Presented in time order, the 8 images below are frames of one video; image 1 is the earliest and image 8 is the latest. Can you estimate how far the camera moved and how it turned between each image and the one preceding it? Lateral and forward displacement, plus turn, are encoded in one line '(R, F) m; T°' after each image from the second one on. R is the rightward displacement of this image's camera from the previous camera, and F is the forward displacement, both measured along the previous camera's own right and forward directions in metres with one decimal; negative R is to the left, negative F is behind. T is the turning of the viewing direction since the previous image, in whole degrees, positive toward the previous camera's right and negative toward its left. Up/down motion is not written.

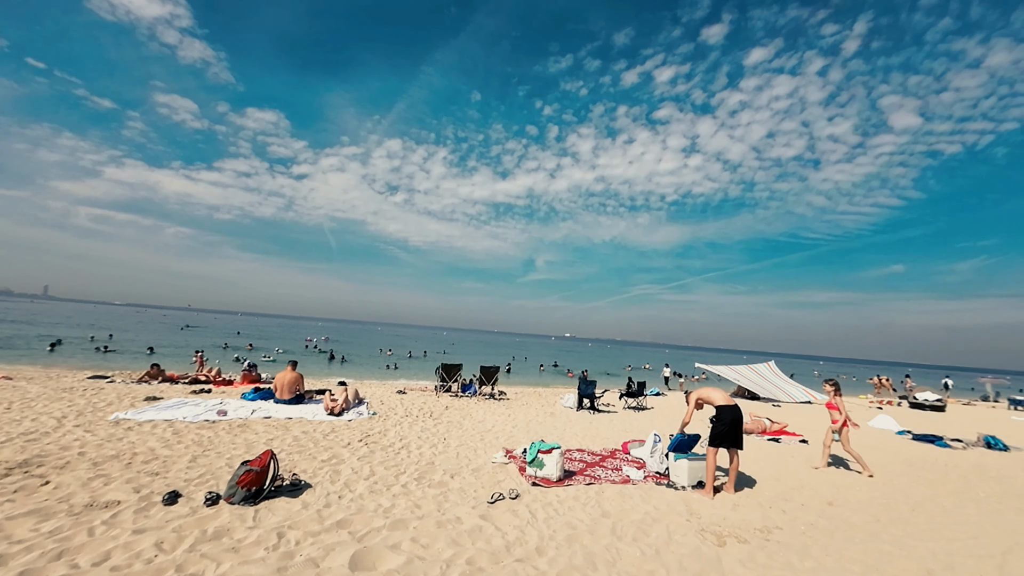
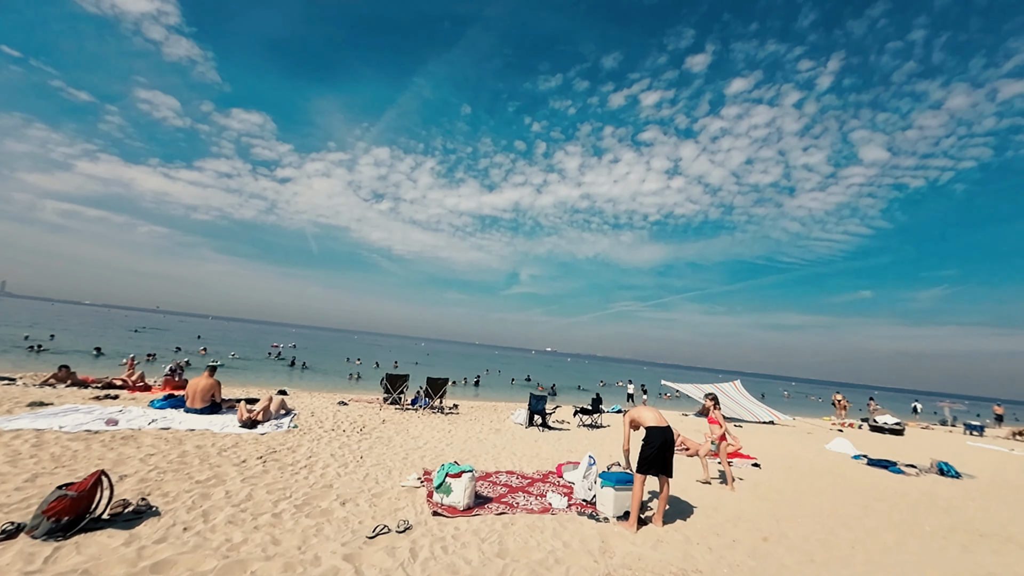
(+1.2, +0.7) m; +2°
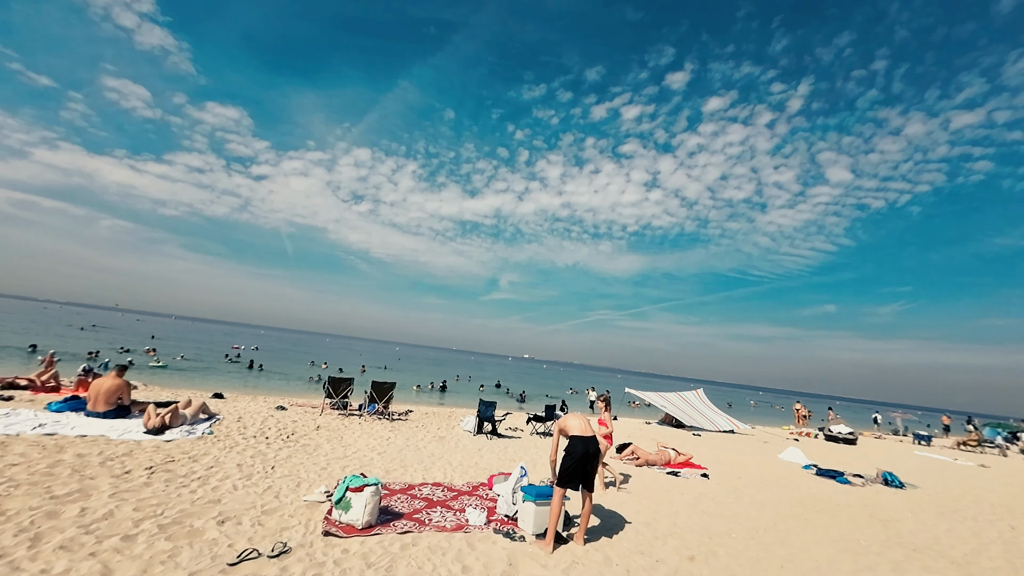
(+1.0, +0.5) m; +3°
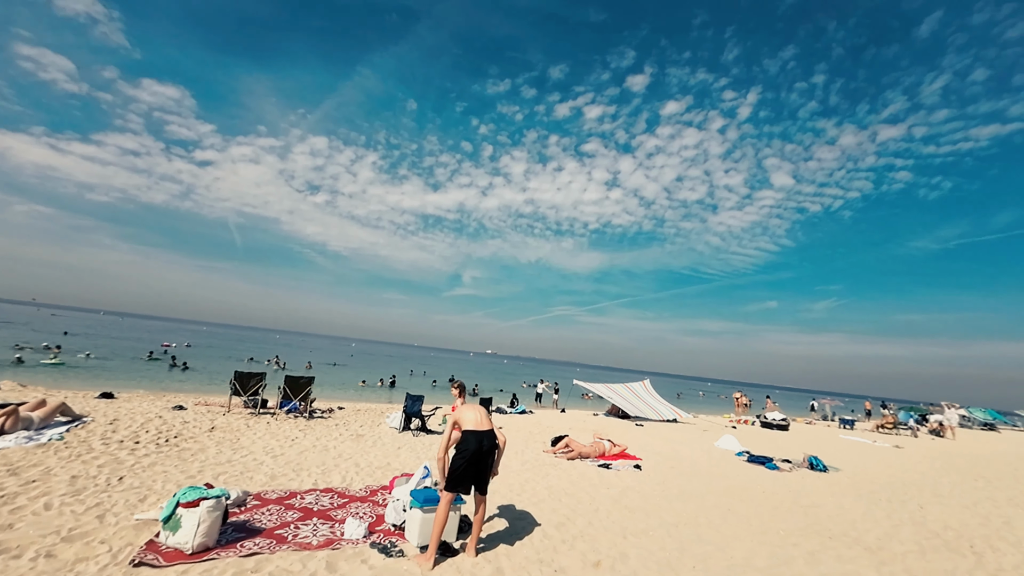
(+1.0, +0.8) m; +5°
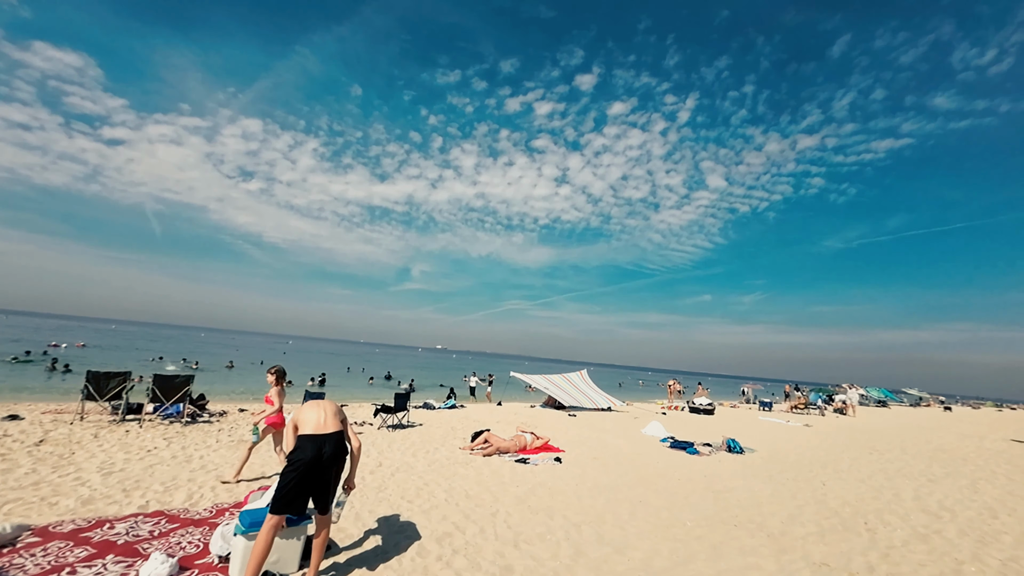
(+1.0, +0.9) m; +7°
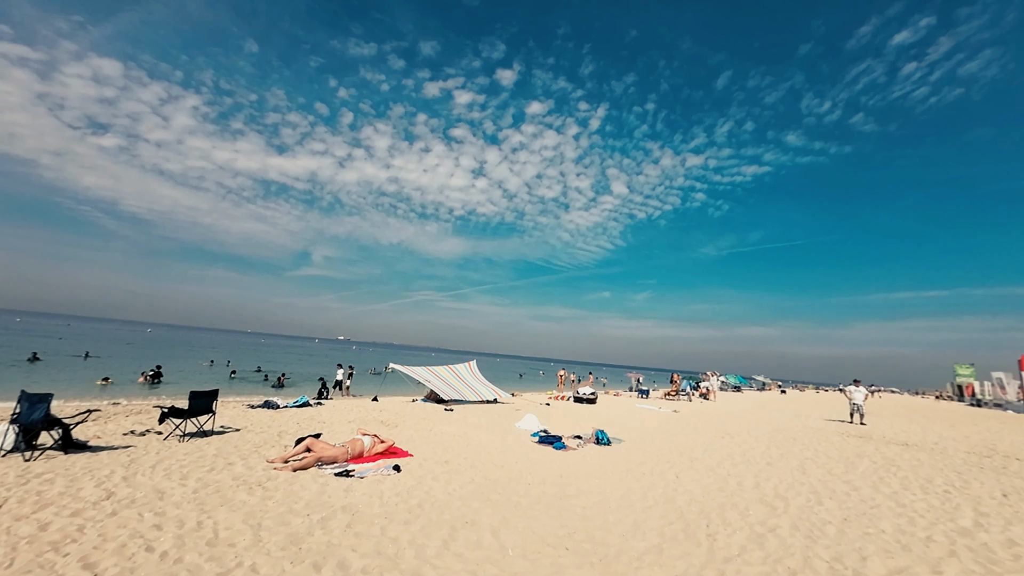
(+1.7, +1.6) m; +13°
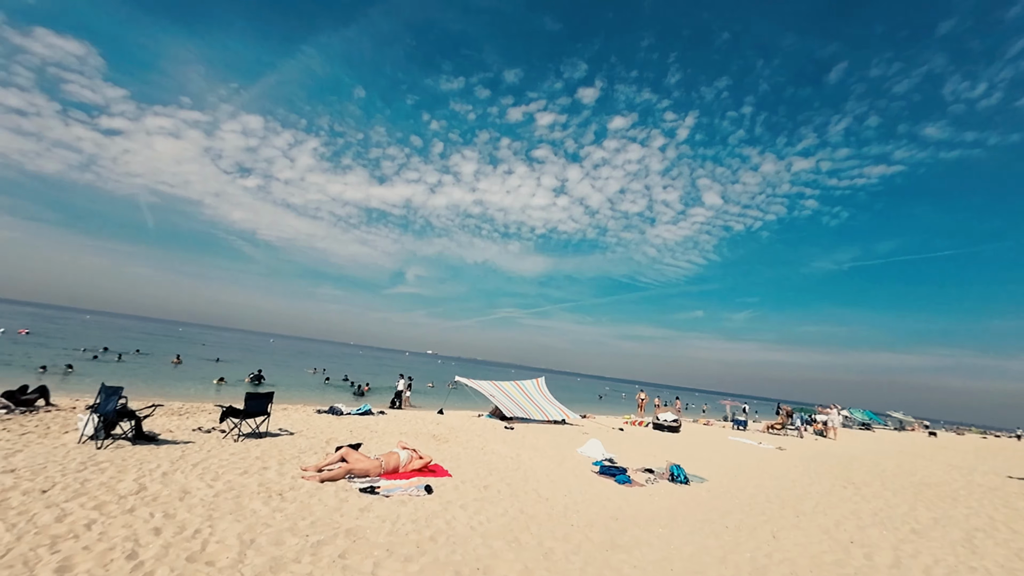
(+0.7, +1.2) m; -12°
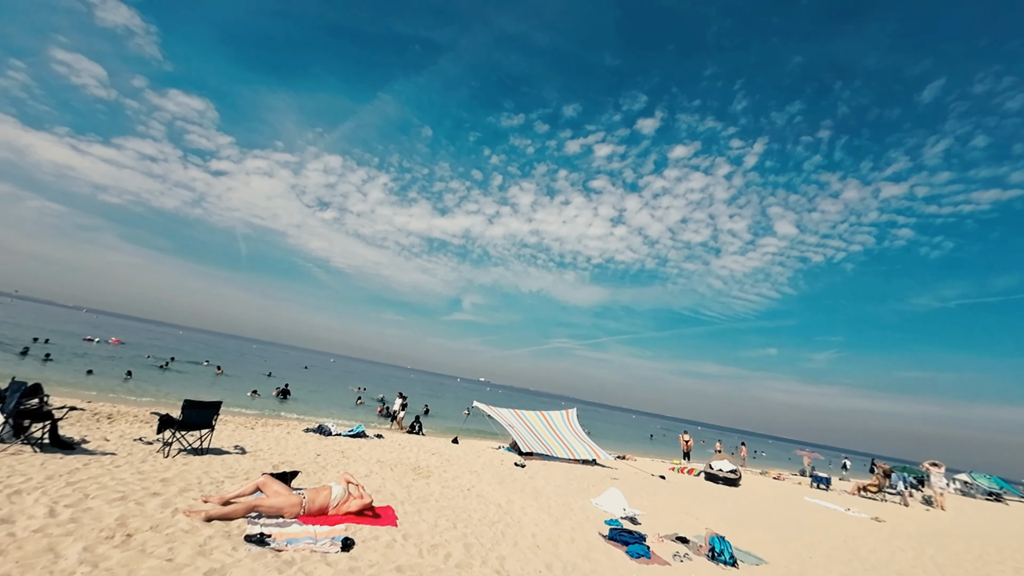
(+1.5, +2.2) m; -8°
